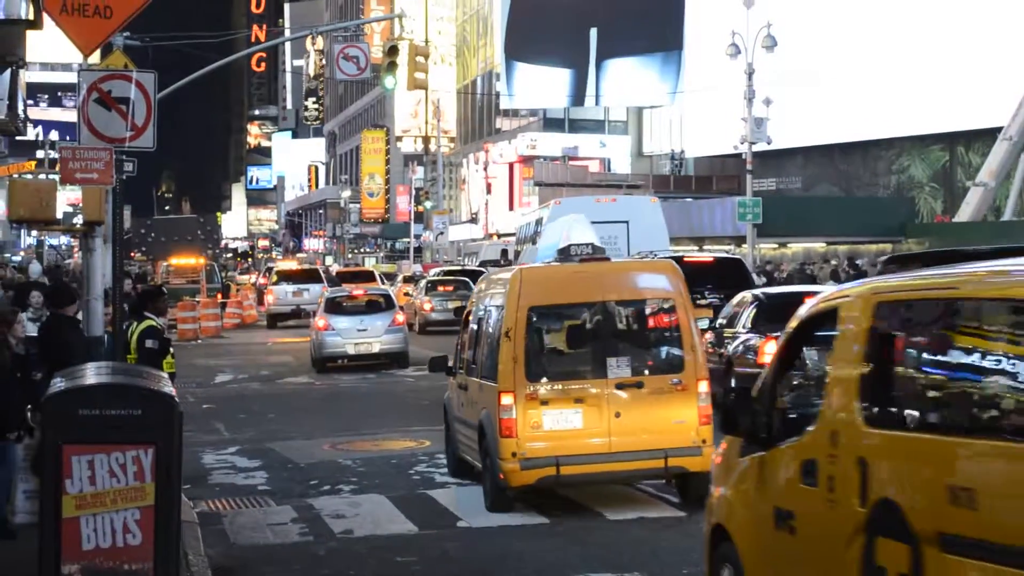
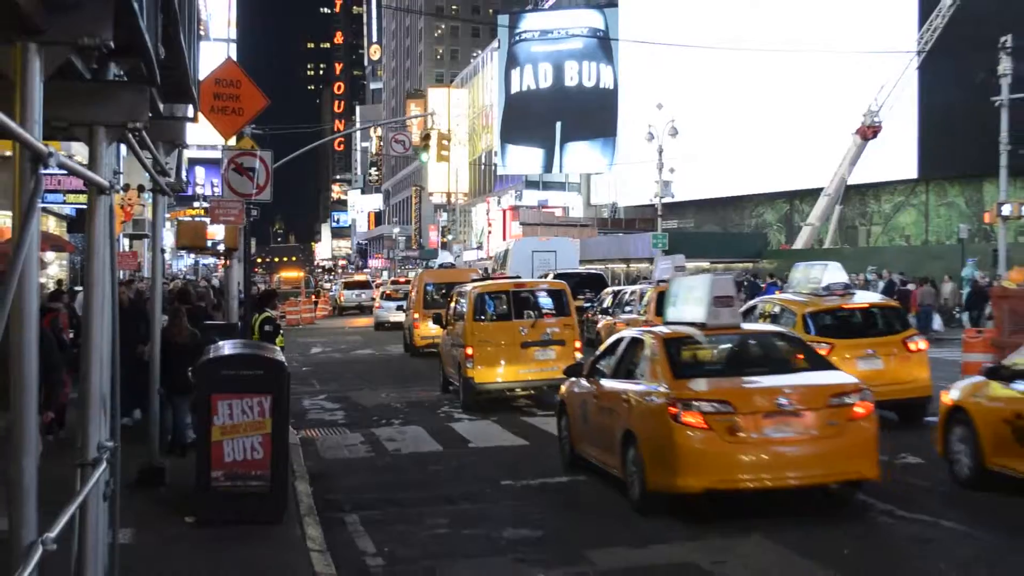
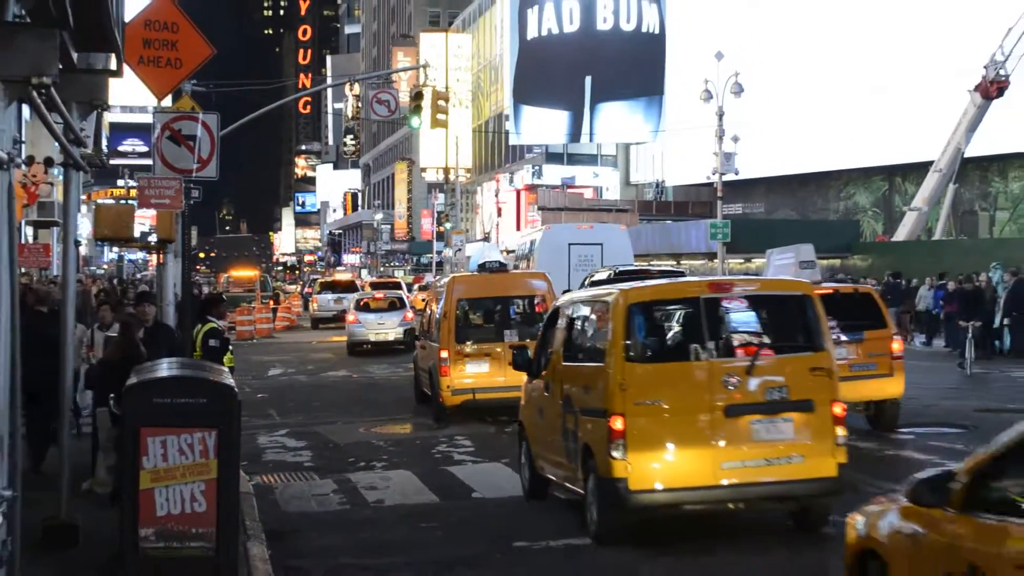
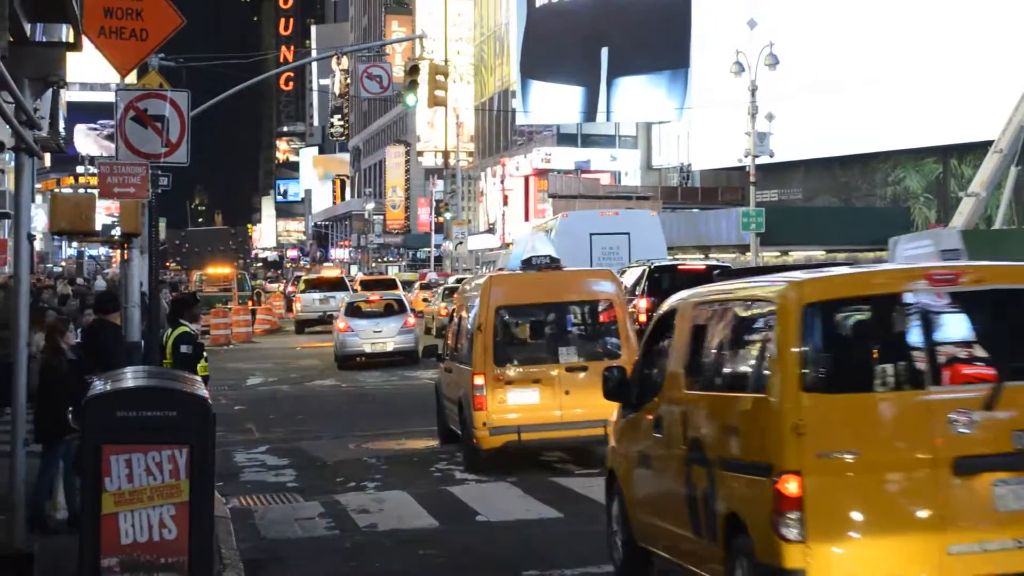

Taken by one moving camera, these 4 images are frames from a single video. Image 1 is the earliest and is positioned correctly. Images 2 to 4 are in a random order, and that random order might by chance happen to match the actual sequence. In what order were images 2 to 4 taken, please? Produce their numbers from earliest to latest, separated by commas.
4, 3, 2
